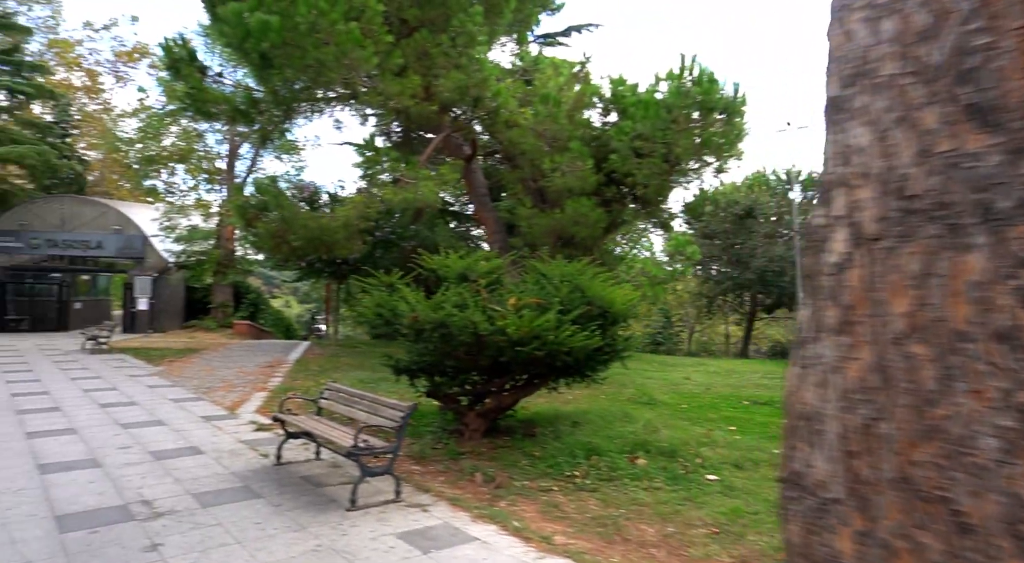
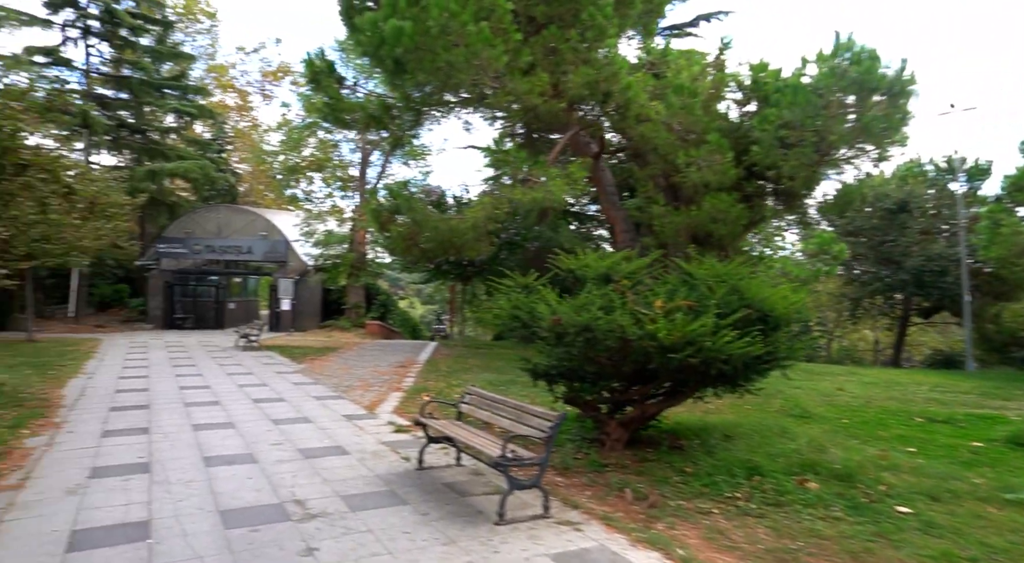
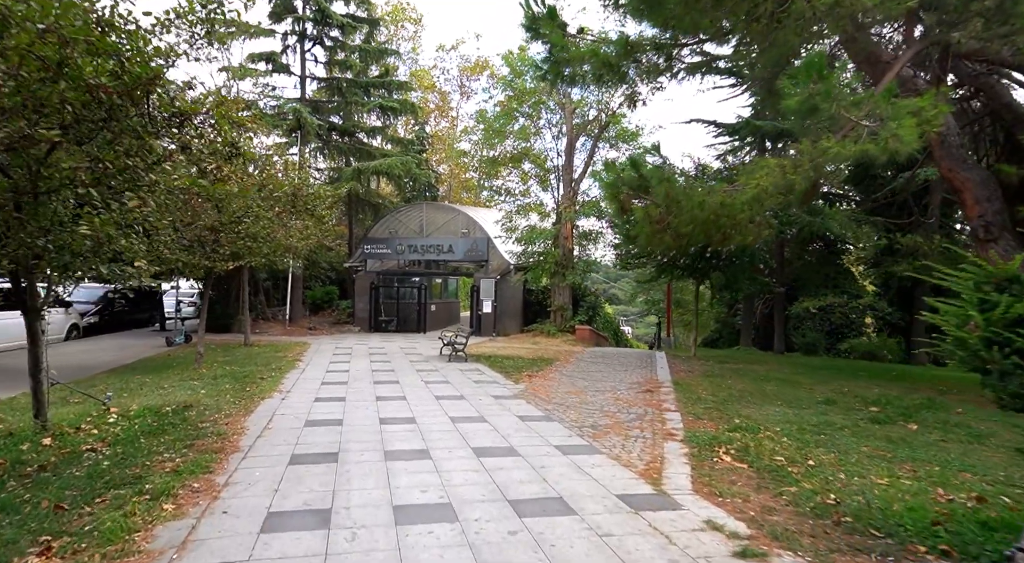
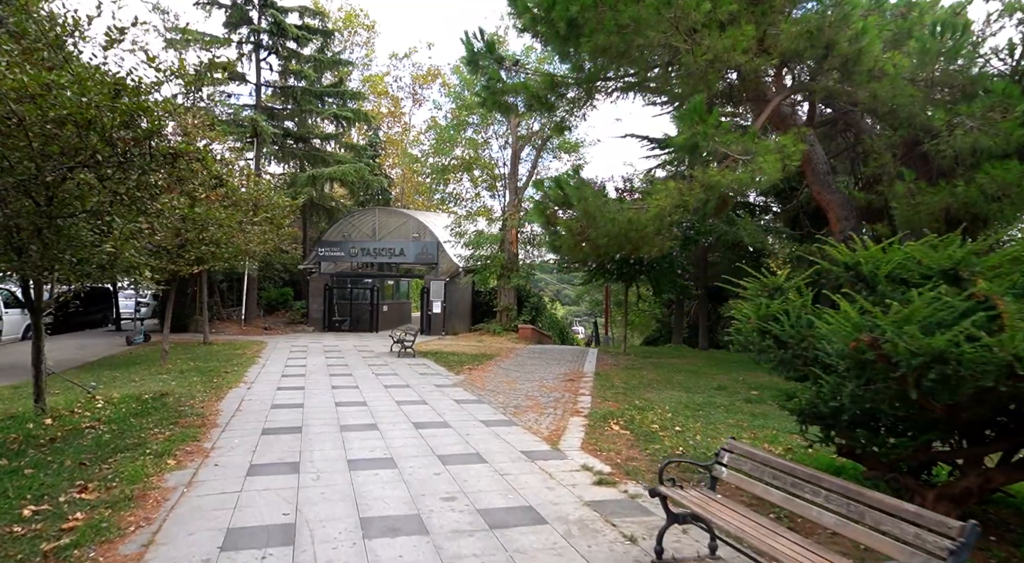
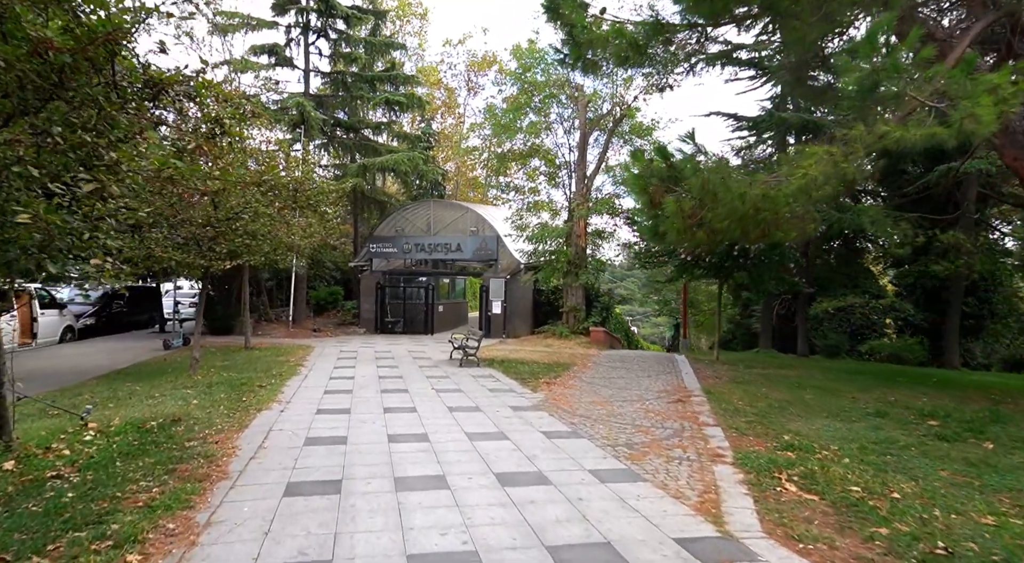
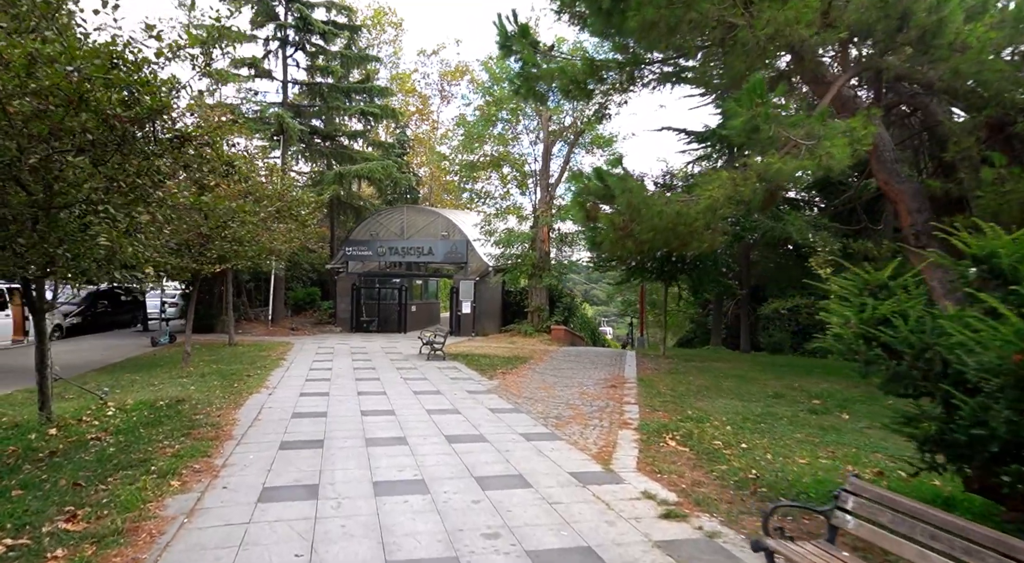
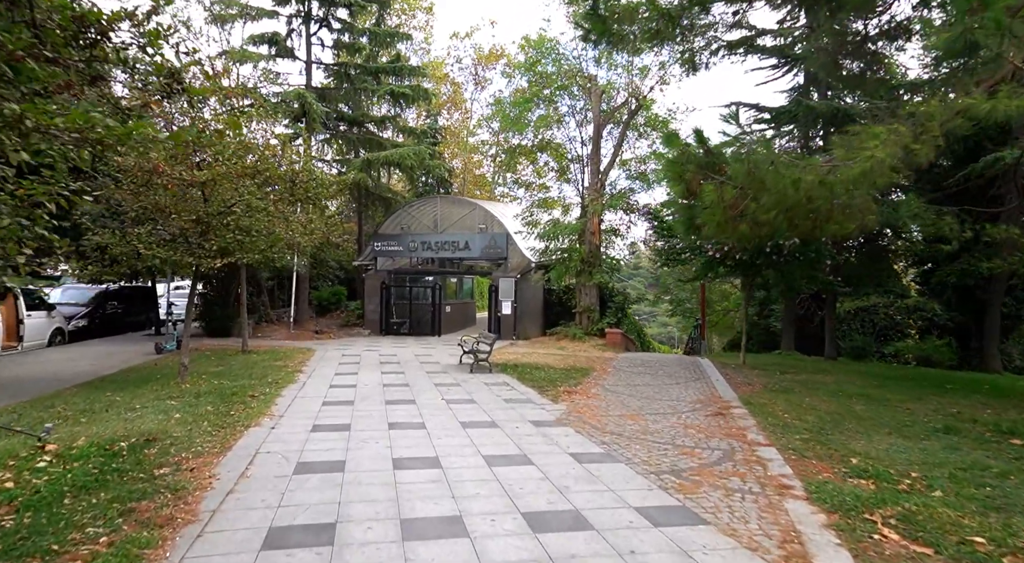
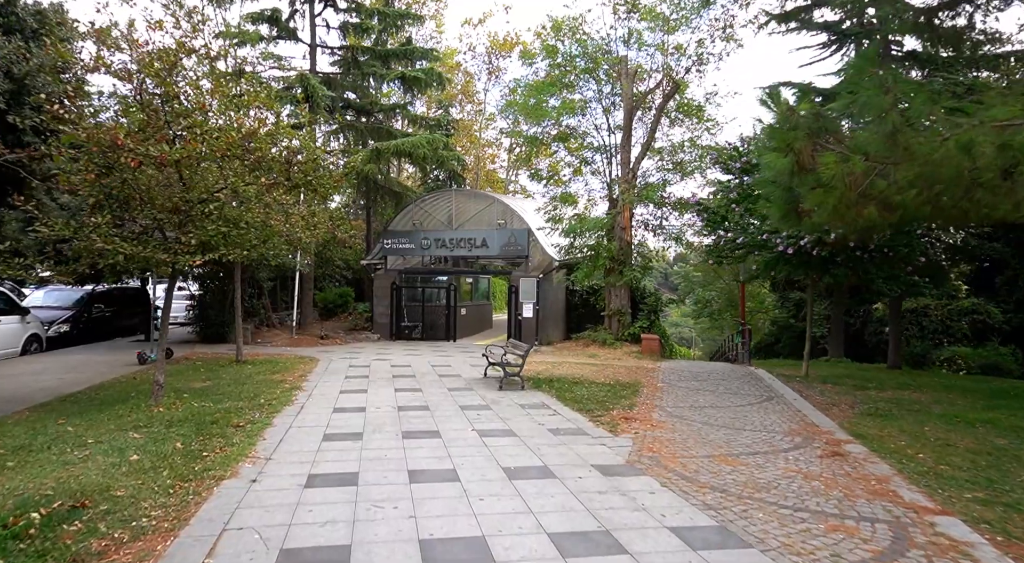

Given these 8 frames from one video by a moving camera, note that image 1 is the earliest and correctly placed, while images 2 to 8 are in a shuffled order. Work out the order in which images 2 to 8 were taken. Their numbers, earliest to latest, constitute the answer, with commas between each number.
2, 4, 6, 3, 5, 7, 8
